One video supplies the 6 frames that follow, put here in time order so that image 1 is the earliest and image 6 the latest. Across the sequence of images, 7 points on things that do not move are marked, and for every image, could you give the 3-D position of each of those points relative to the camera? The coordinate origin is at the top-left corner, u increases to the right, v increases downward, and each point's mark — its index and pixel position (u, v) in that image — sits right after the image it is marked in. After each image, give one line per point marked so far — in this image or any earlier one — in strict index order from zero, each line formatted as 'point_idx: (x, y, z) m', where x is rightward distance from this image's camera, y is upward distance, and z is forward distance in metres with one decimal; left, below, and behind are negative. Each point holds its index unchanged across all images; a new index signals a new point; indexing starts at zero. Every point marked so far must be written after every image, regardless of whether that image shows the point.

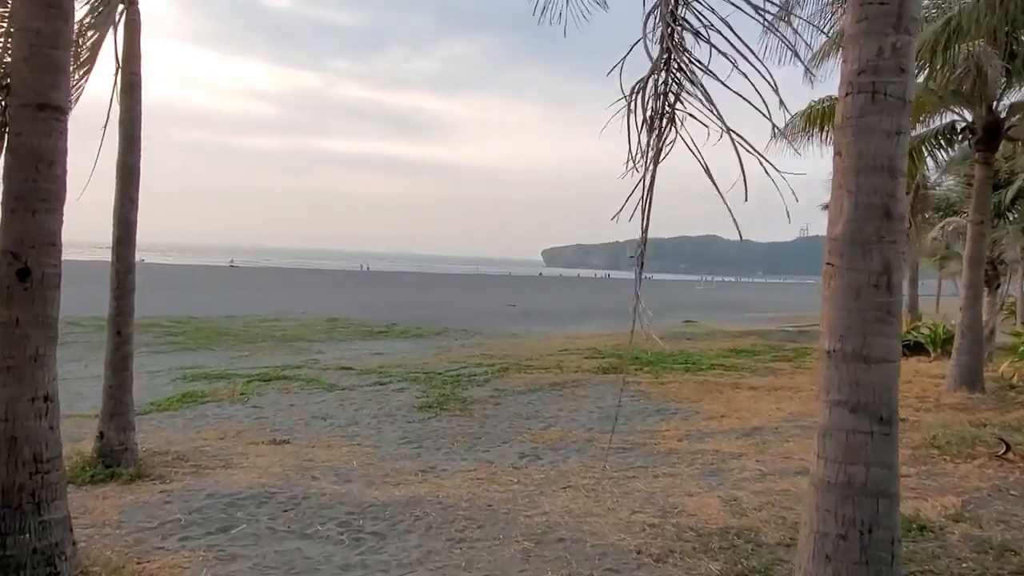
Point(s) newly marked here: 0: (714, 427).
0: (+2.0, -1.4, +7.3) m
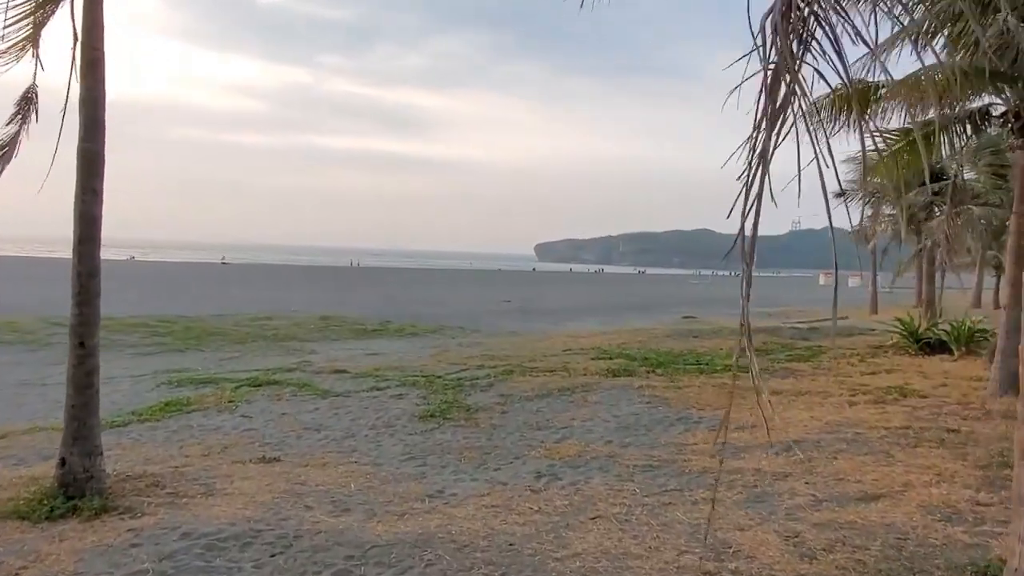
0: (+2.1, -1.4, +6.7) m
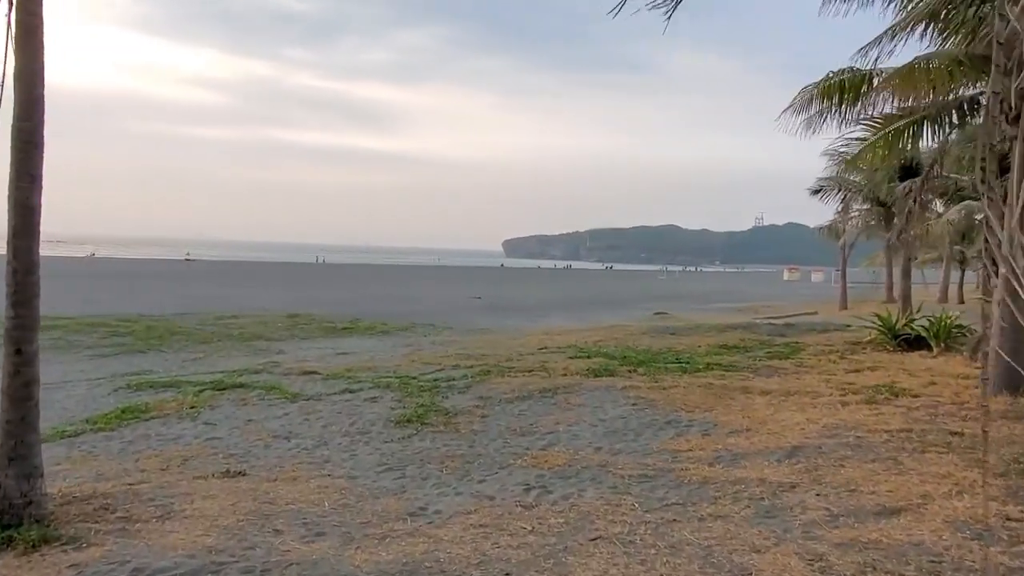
0: (+2.0, -1.3, +6.3) m
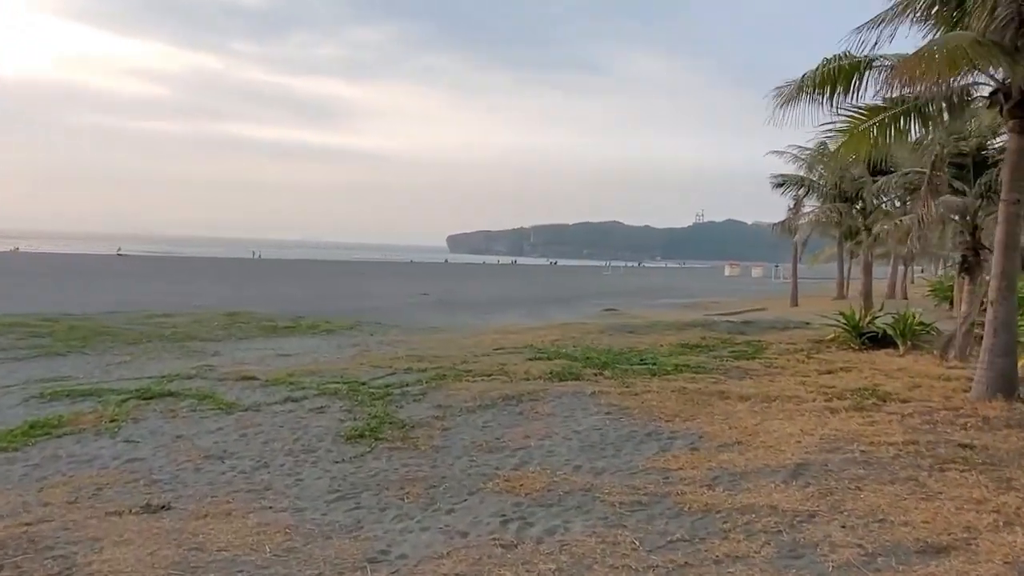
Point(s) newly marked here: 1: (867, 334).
0: (+1.8, -1.3, +5.7) m
1: (+6.5, -0.8, +13.7) m
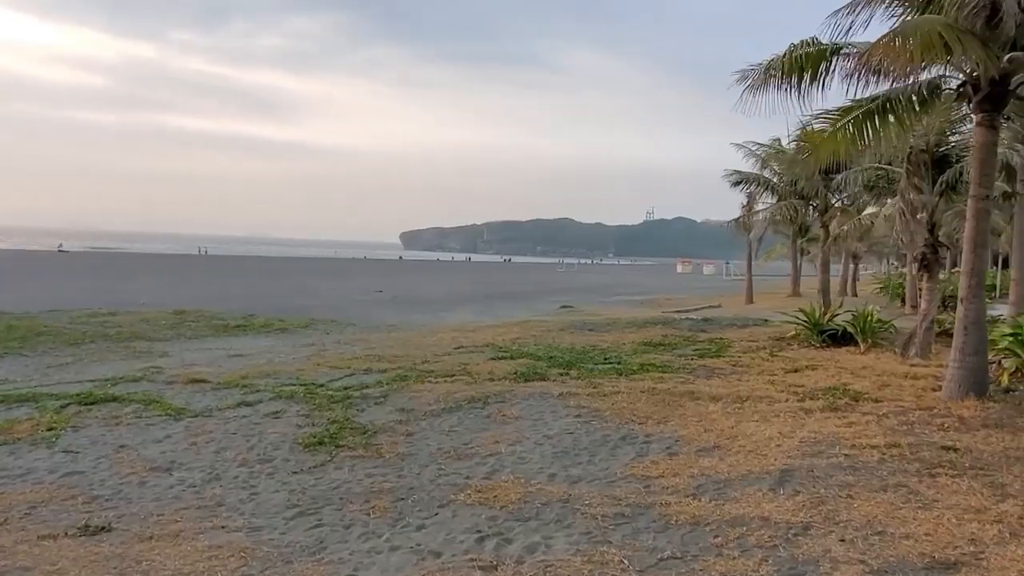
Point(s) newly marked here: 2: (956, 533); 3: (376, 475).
0: (+1.6, -1.3, +5.5) m
1: (+5.8, -0.8, +13.7) m
2: (+2.3, -1.3, +3.8) m
3: (-1.1, -1.5, +6.0) m
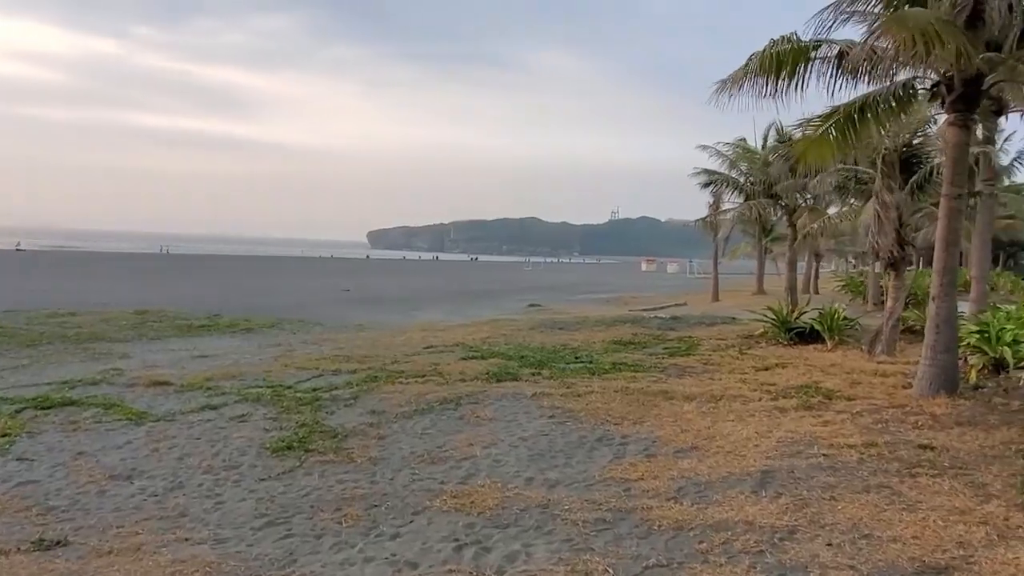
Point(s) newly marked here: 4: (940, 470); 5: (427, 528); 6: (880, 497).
0: (+1.4, -1.3, +5.4) m
1: (+5.3, -0.8, +13.8) m
2: (+2.2, -1.3, +3.8) m
3: (-1.3, -1.5, +5.8) m
4: (+2.8, -1.2, +4.9) m
5: (-0.5, -1.5, +4.7) m
6: (+2.2, -1.3, +4.5) m
